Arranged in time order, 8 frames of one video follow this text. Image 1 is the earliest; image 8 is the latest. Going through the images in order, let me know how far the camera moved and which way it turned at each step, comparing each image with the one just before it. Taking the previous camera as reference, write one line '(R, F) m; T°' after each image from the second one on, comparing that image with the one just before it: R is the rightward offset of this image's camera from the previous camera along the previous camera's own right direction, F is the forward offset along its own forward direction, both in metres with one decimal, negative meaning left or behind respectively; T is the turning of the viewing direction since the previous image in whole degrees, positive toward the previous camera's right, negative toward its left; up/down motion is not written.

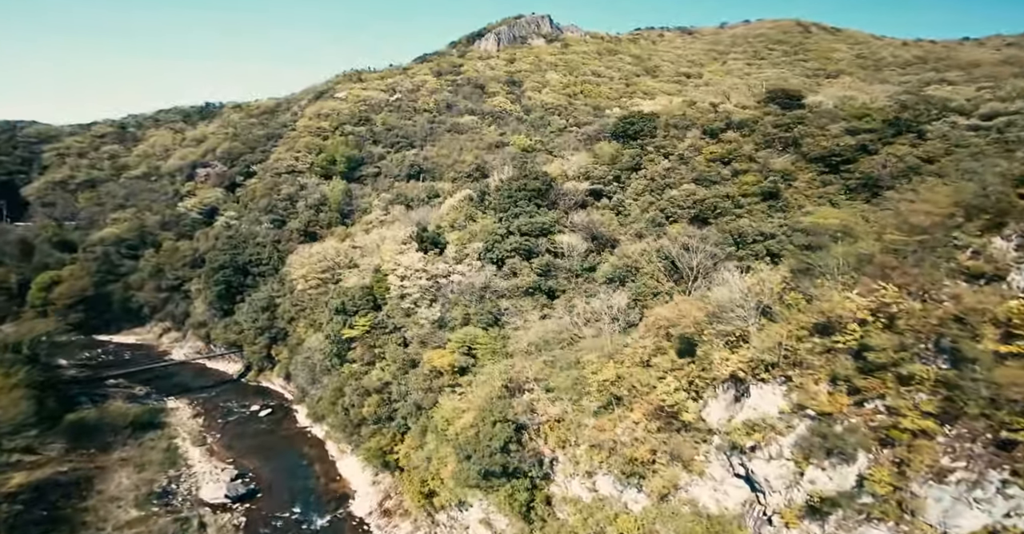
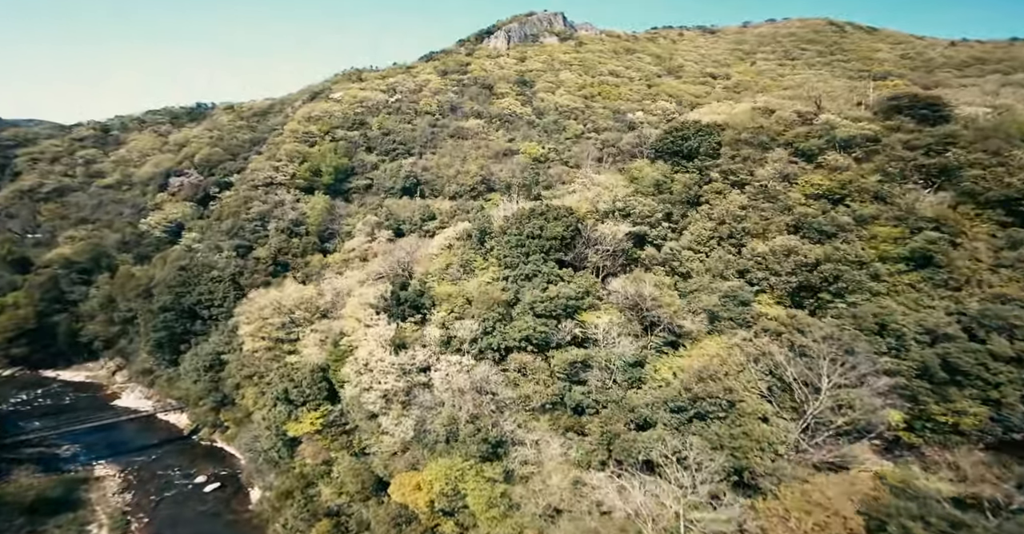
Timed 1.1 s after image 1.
(0.0, +11.2) m; -1°
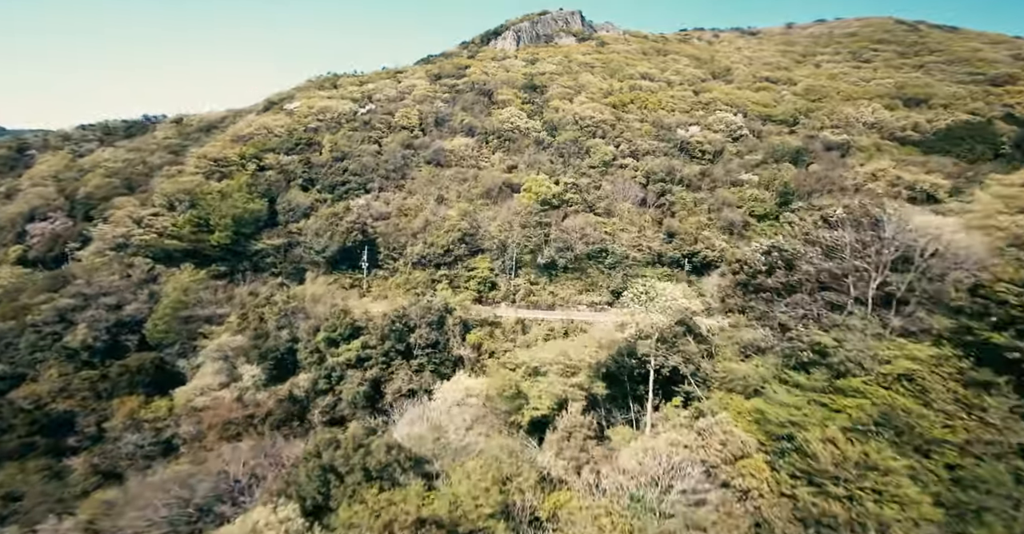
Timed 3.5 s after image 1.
(+1.6, +26.2) m; -2°
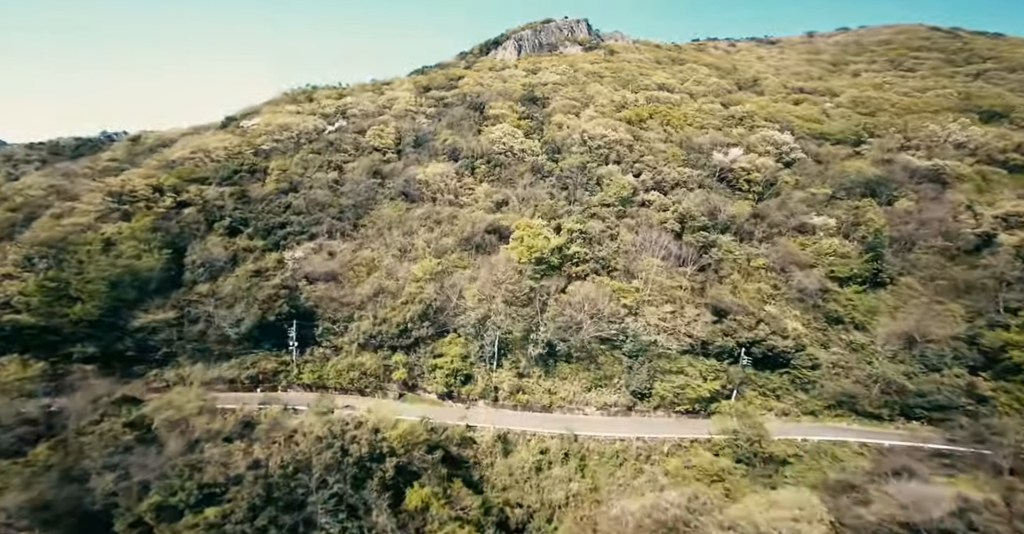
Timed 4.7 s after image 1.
(+1.4, +13.3) m; -1°
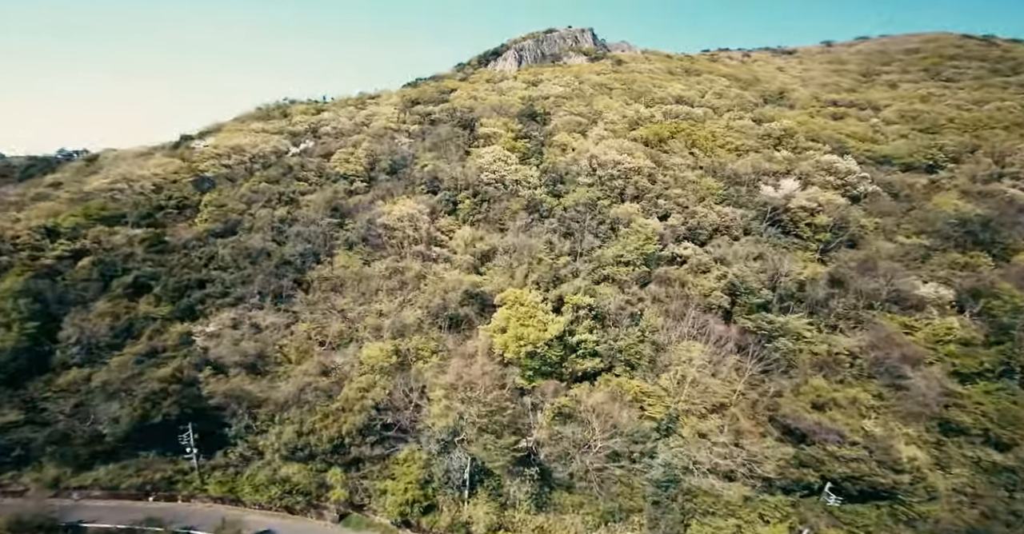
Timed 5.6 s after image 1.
(+1.0, +10.3) m; -1°
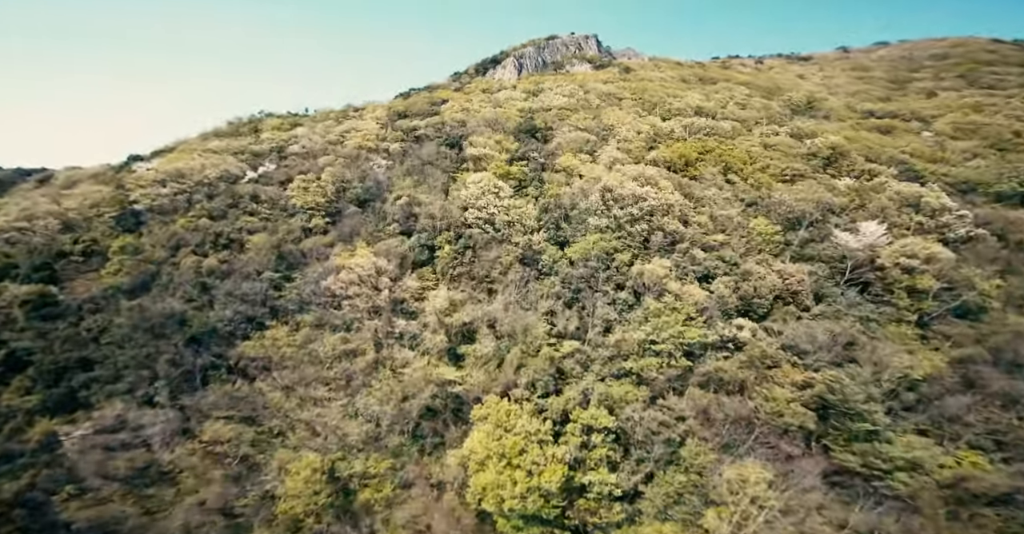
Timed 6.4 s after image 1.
(+0.6, +8.9) m; 0°
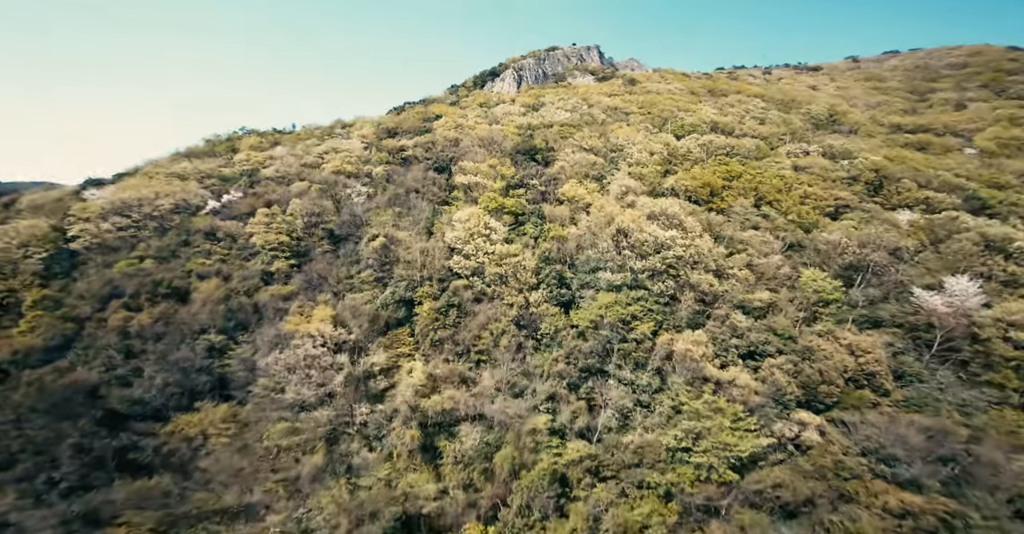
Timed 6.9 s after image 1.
(+0.3, +5.8) m; 0°
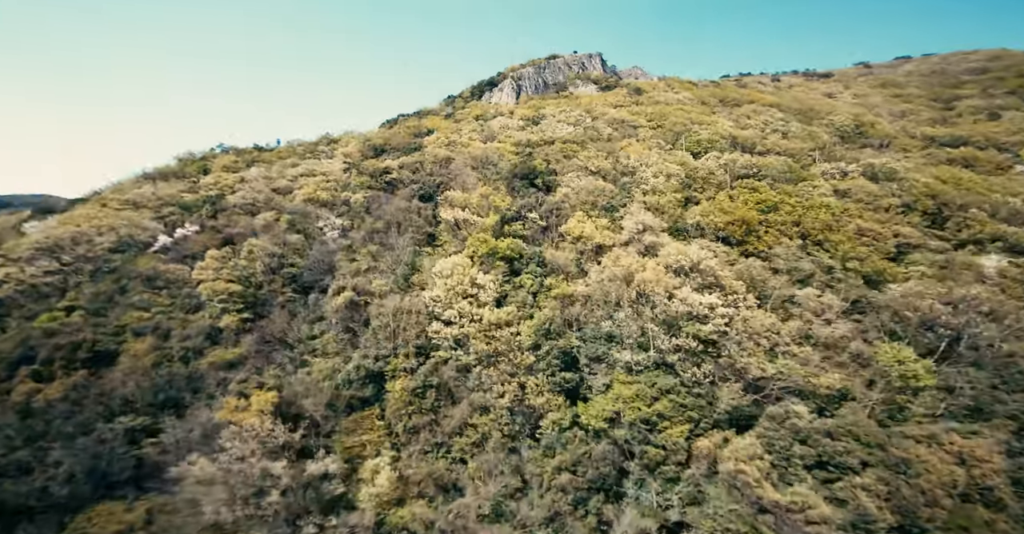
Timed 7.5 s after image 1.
(+0.4, +5.7) m; 0°
